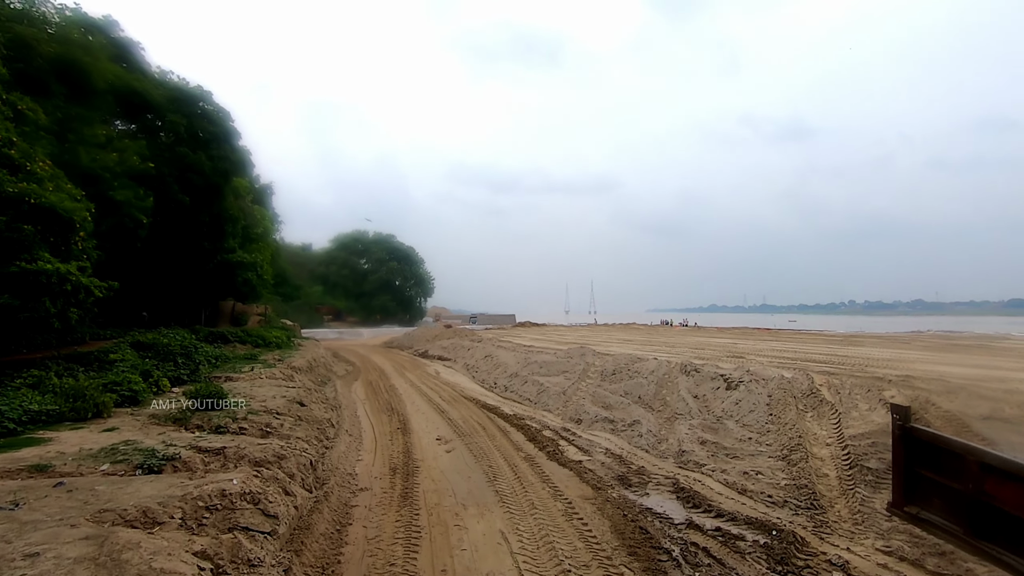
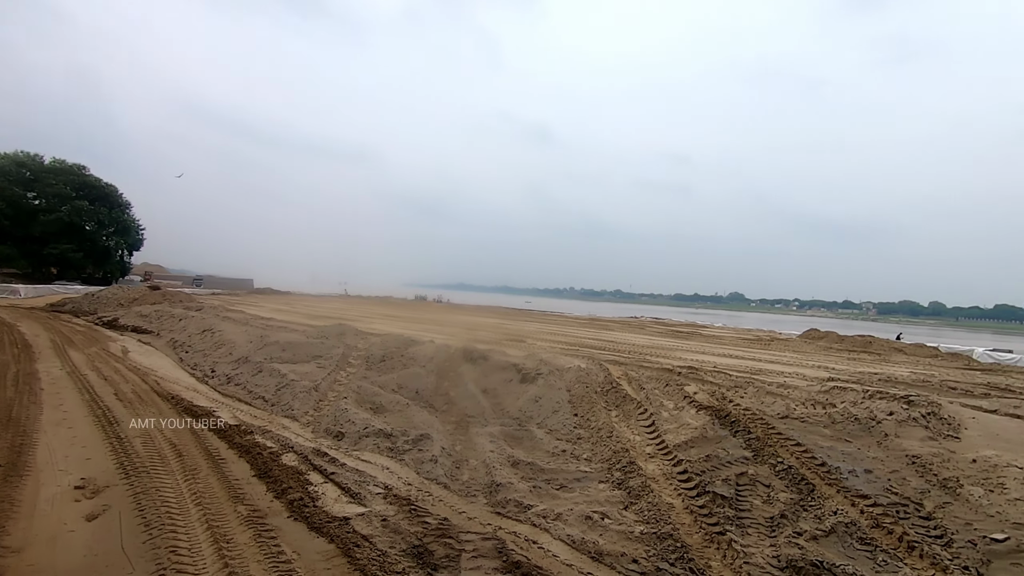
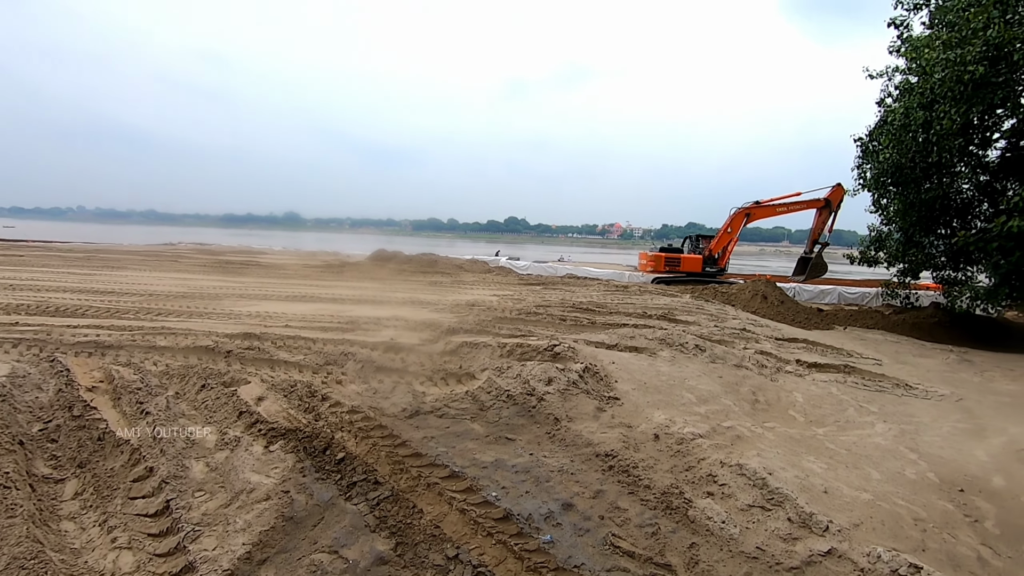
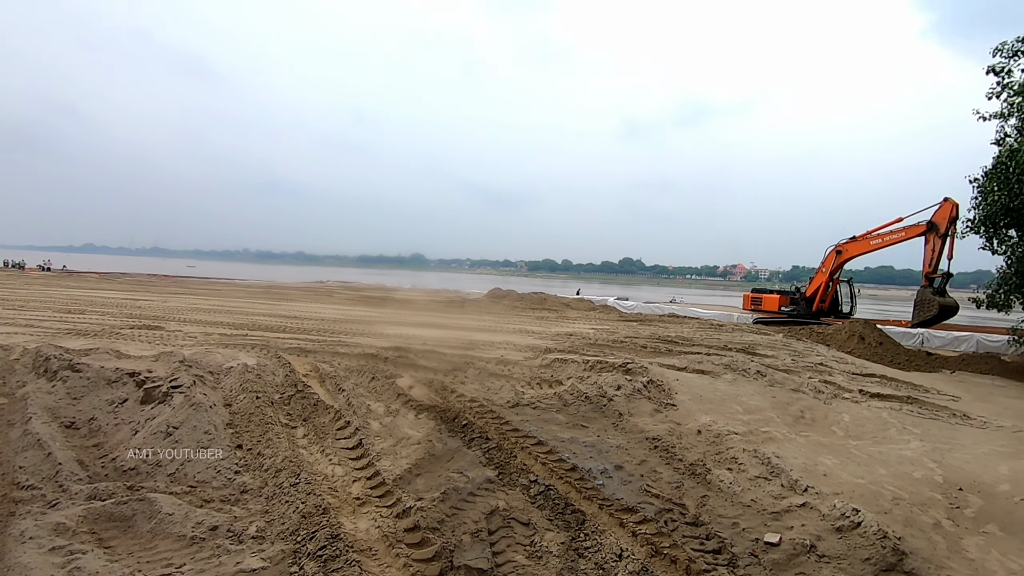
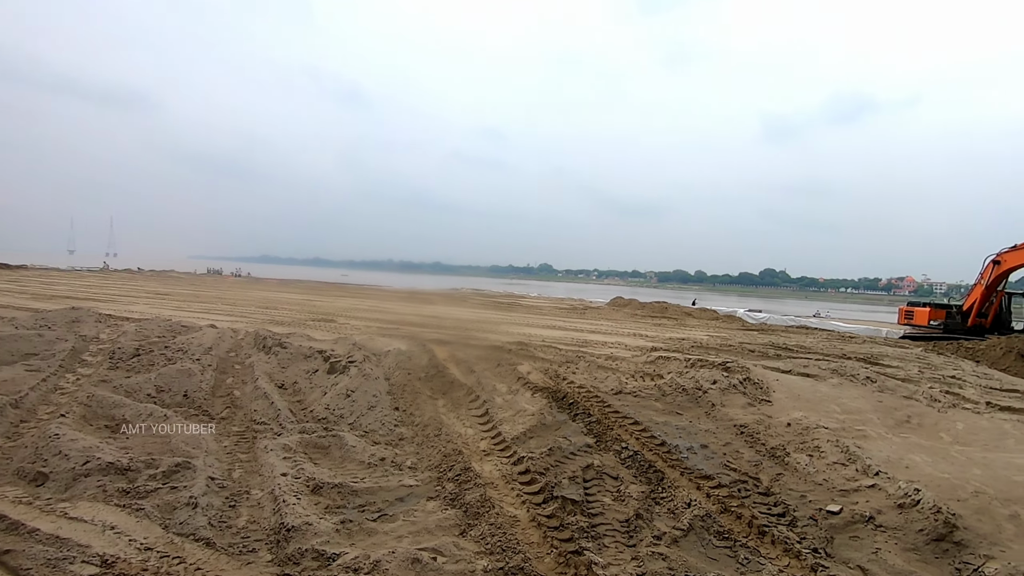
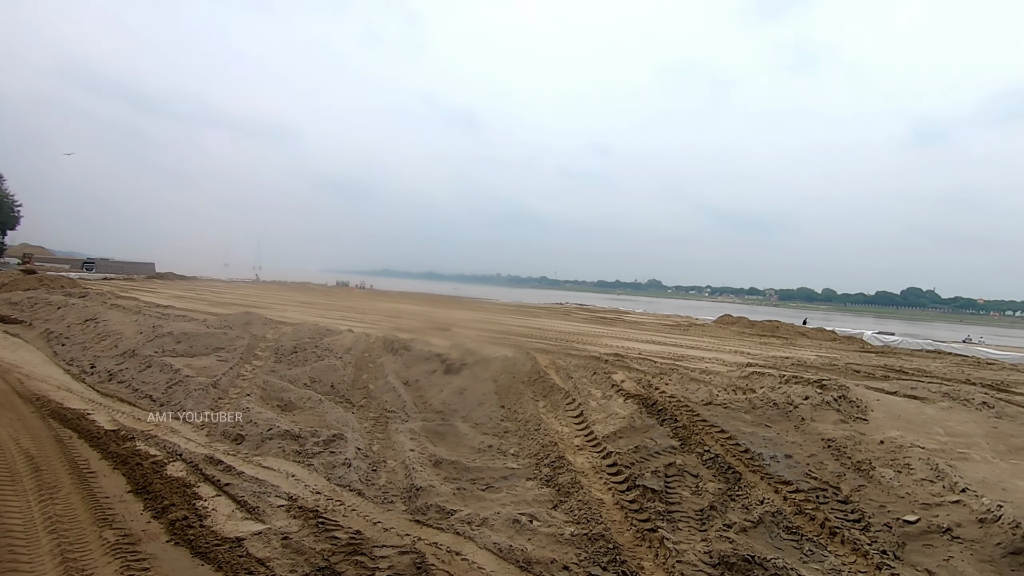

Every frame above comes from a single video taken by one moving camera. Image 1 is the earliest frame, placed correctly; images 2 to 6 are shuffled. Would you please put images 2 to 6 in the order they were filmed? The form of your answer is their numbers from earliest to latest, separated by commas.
2, 6, 5, 4, 3
